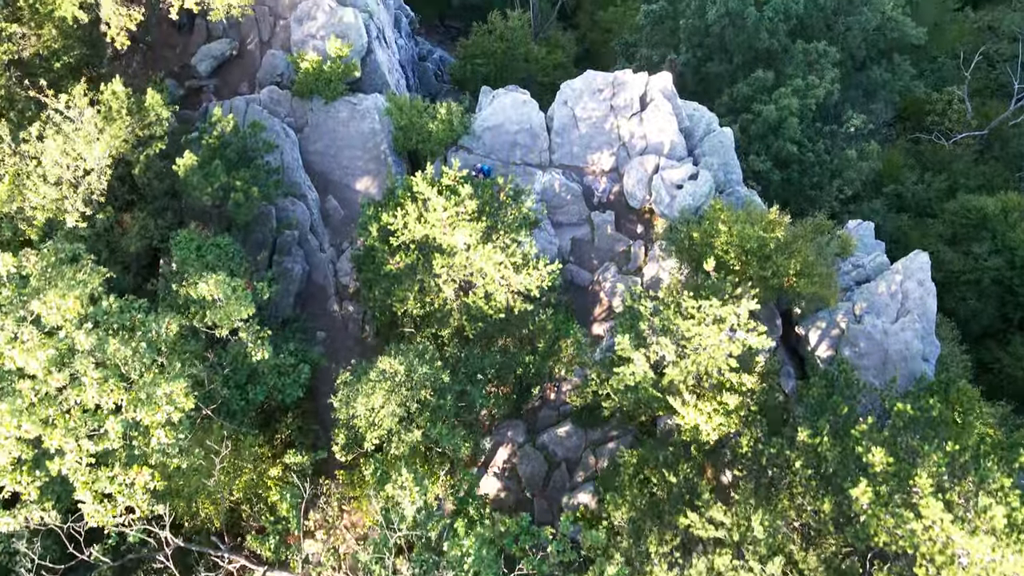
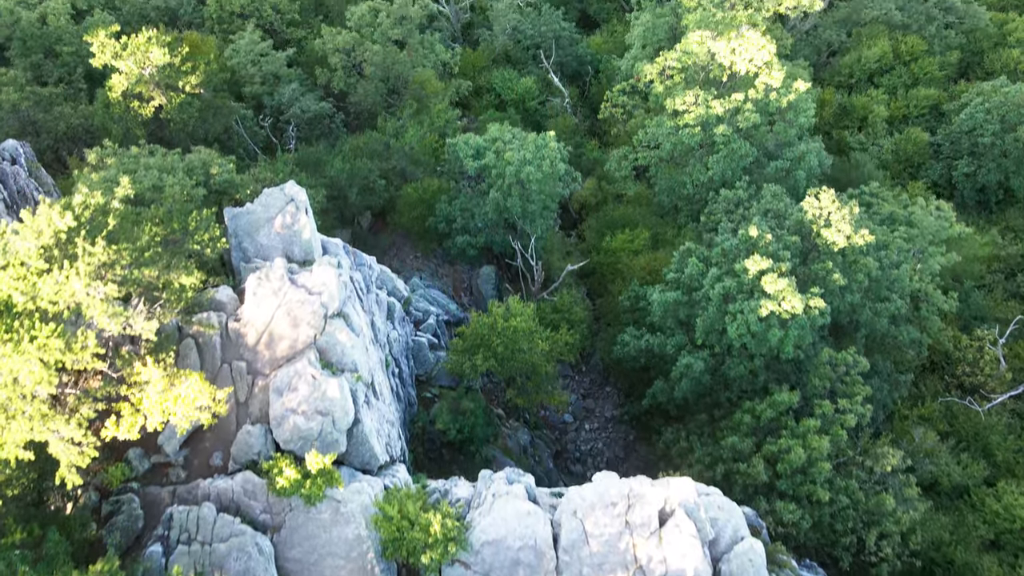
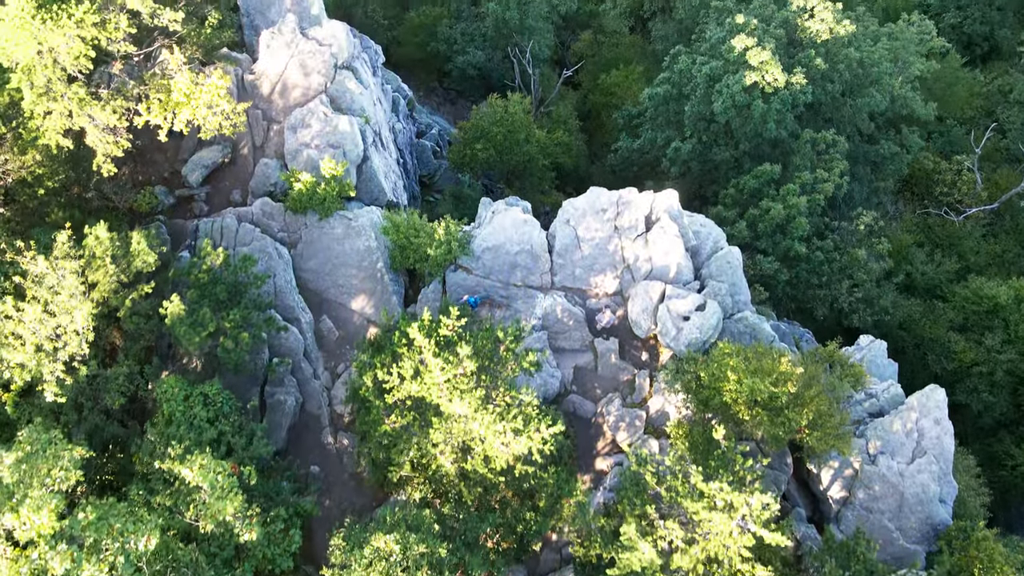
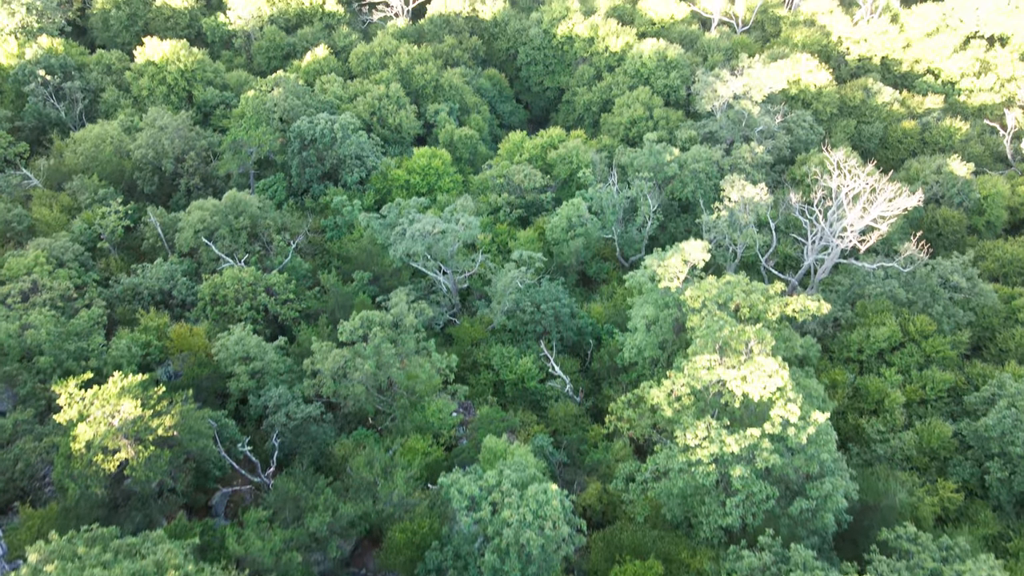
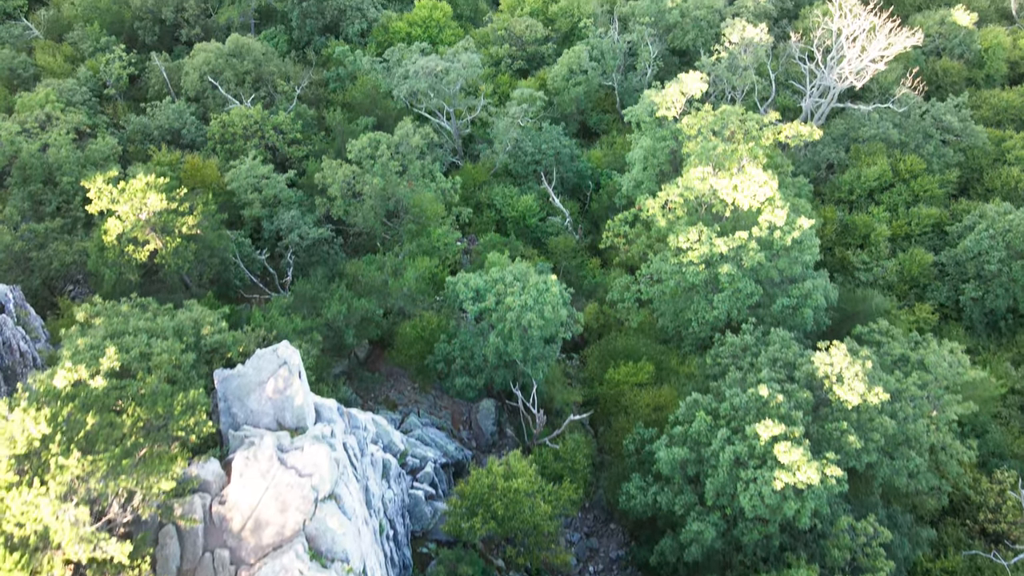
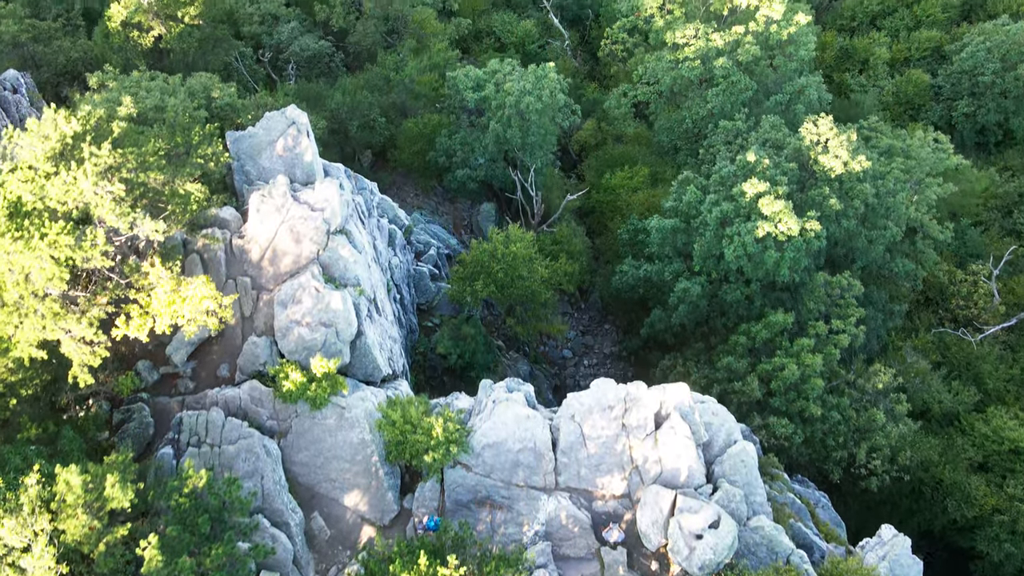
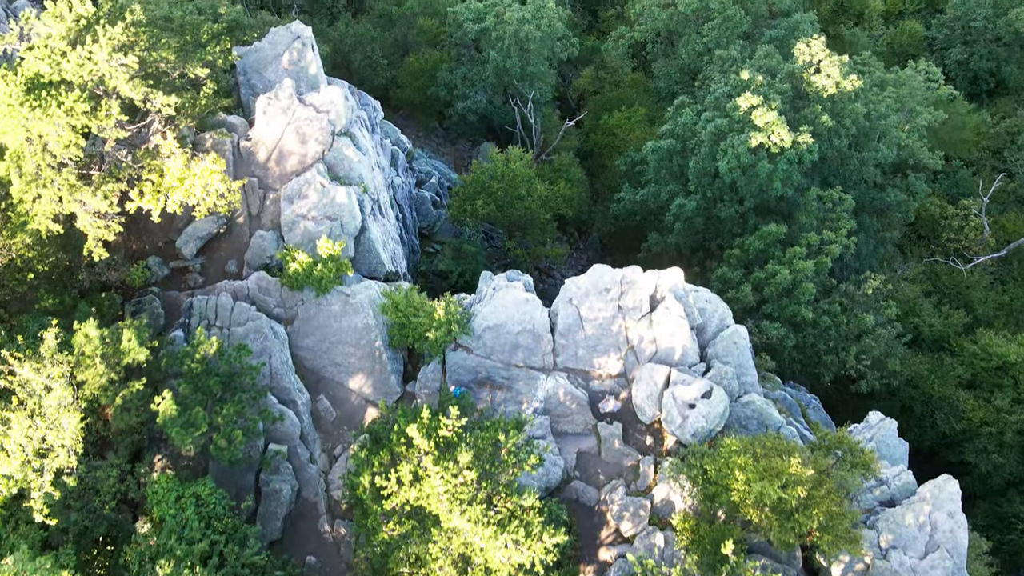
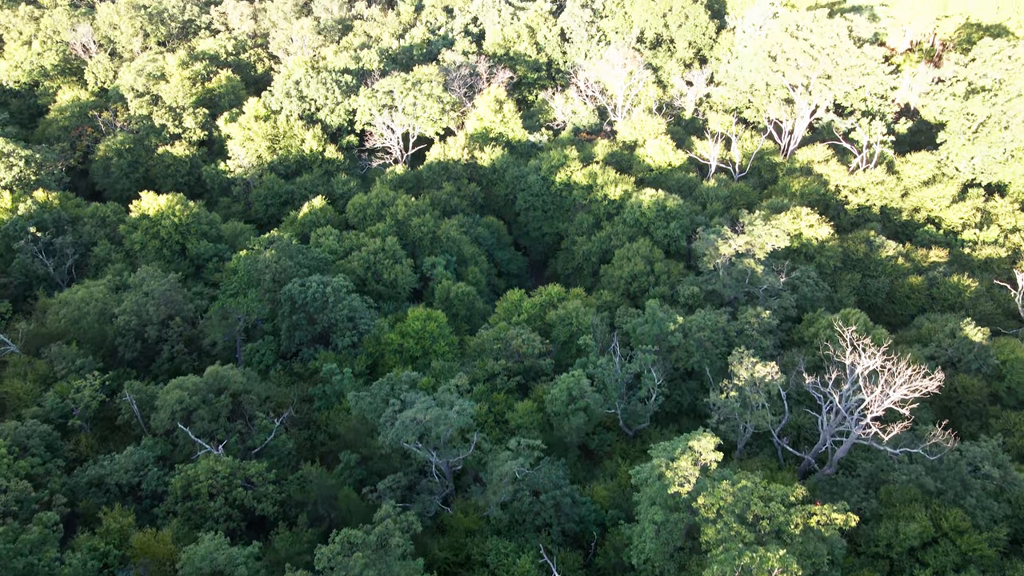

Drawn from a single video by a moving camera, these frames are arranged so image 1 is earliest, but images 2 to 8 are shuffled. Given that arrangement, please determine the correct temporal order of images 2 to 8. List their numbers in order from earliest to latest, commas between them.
3, 7, 6, 2, 5, 4, 8
